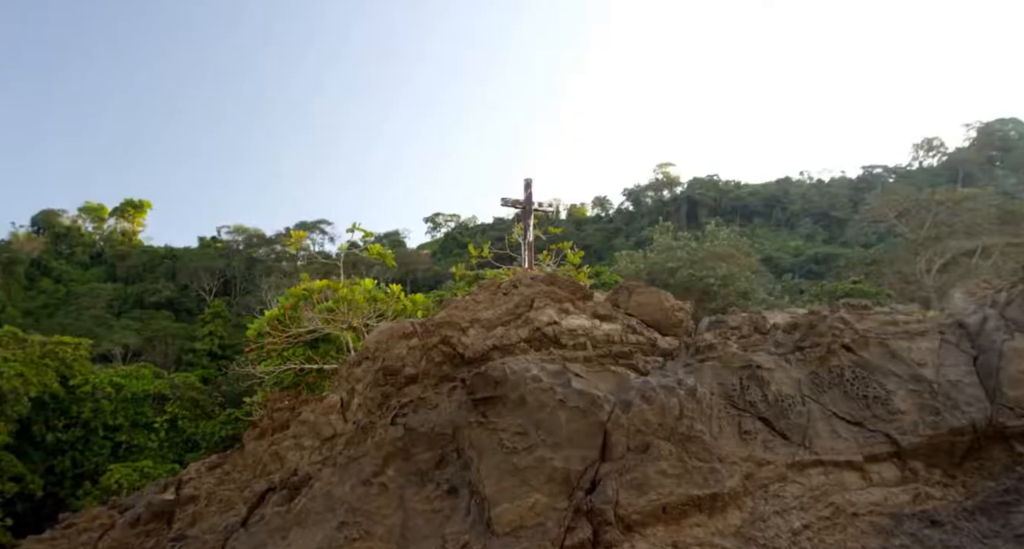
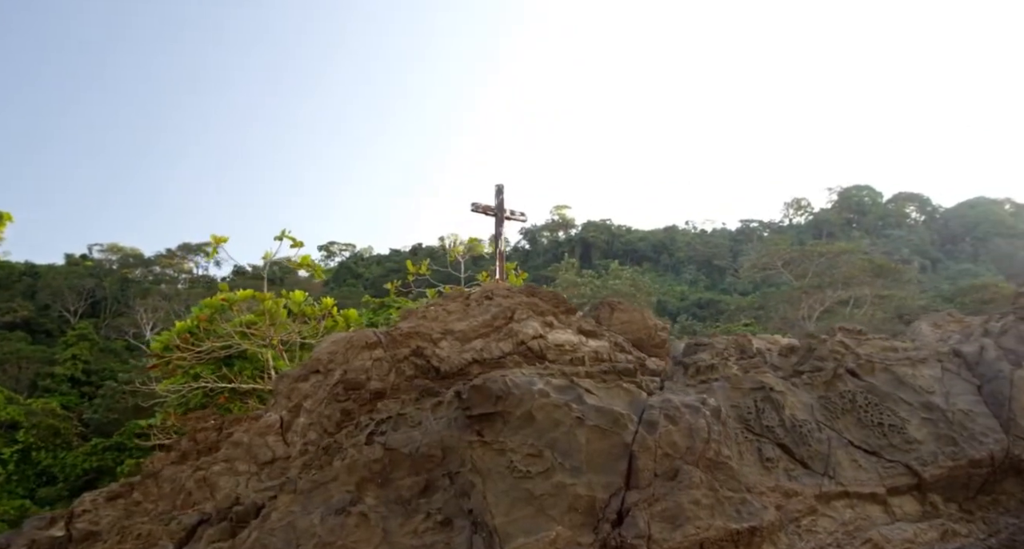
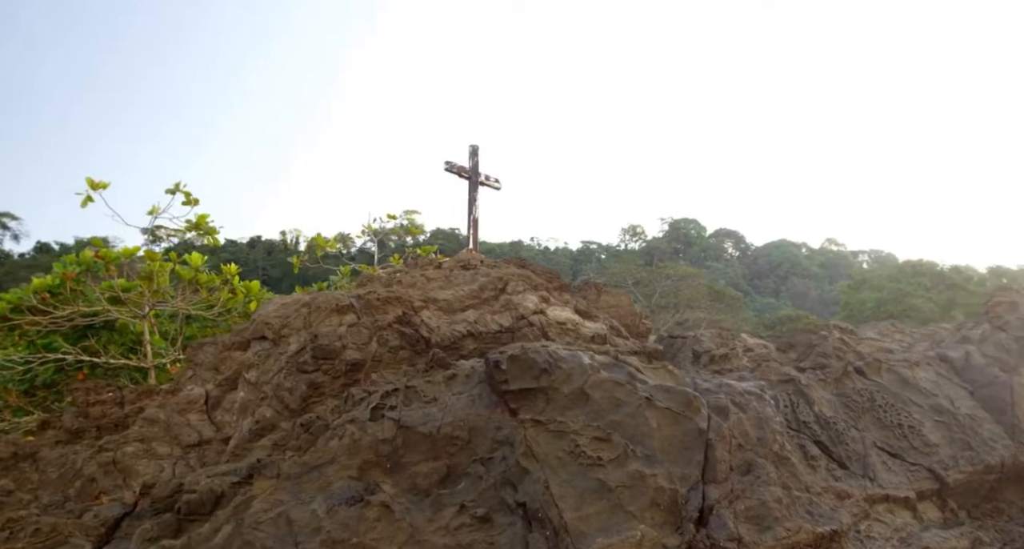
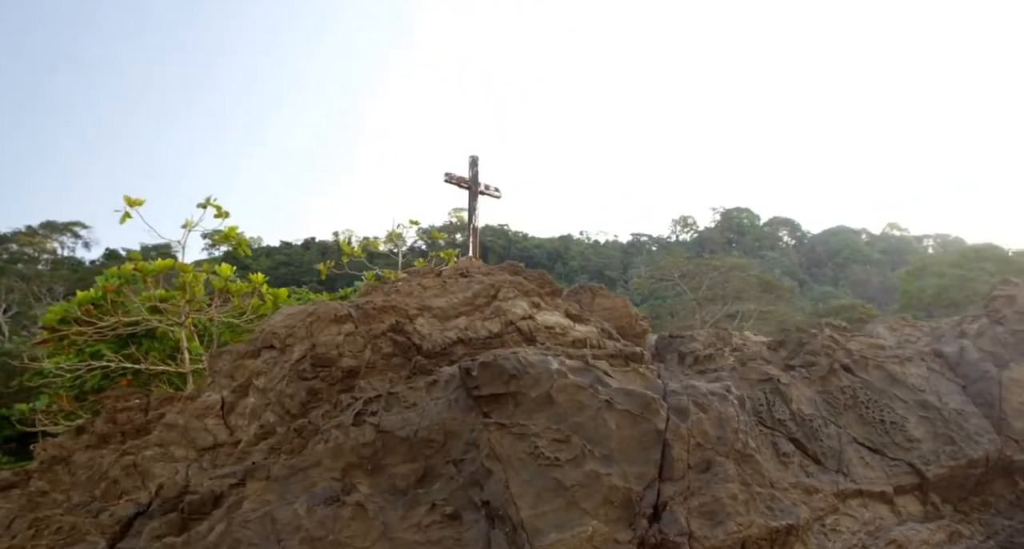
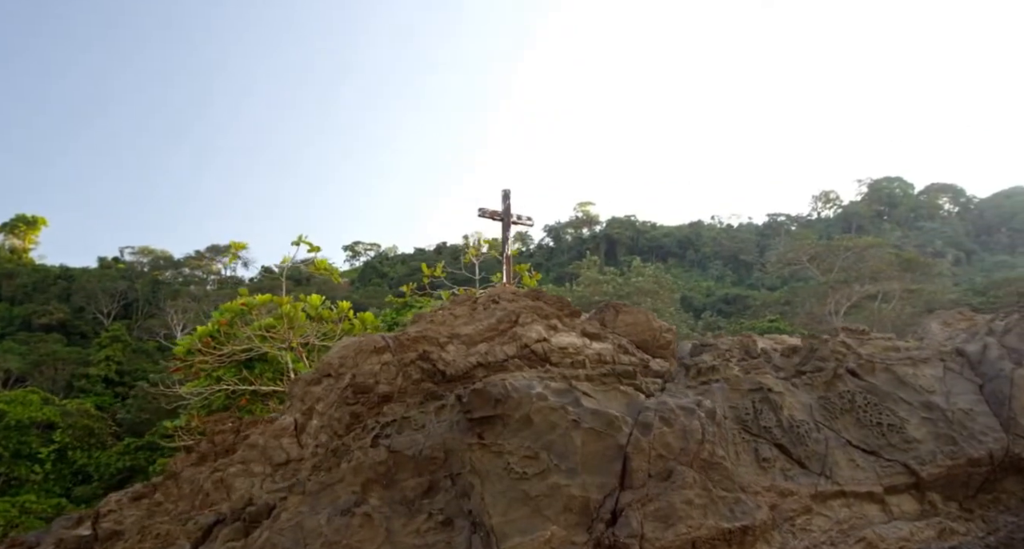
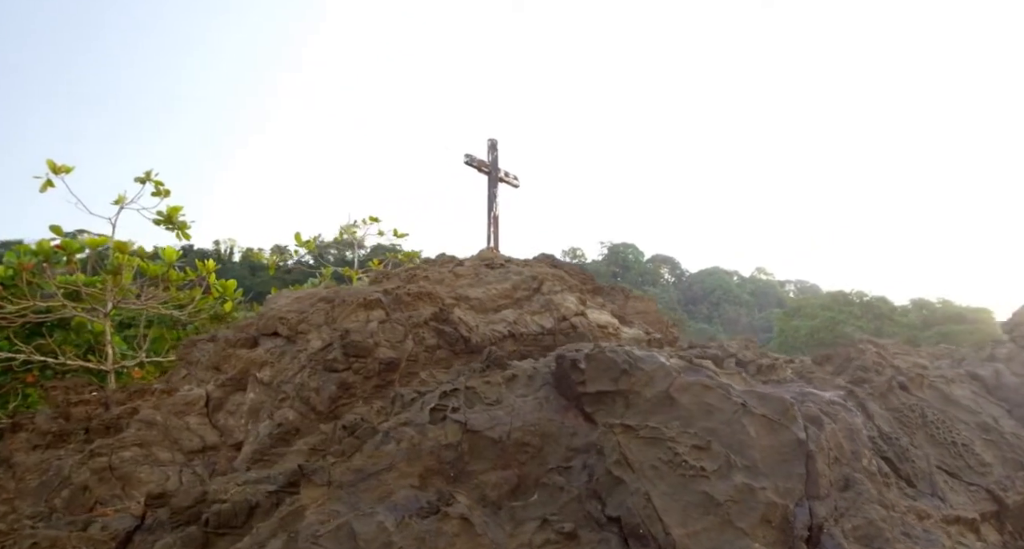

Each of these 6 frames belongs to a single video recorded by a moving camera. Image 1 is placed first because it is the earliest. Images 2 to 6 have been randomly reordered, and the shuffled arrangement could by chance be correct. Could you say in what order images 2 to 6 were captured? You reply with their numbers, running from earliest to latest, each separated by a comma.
5, 2, 4, 3, 6
